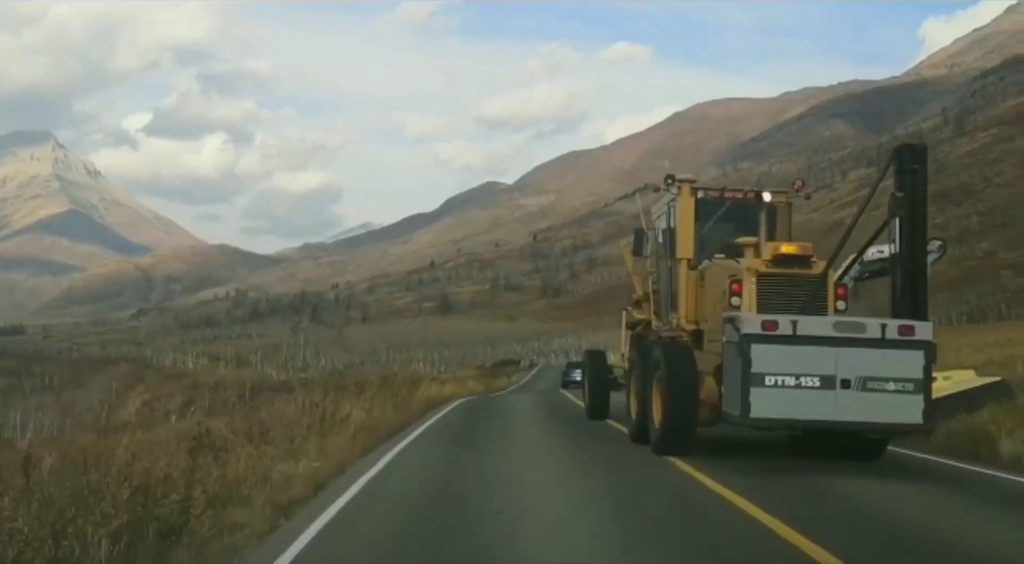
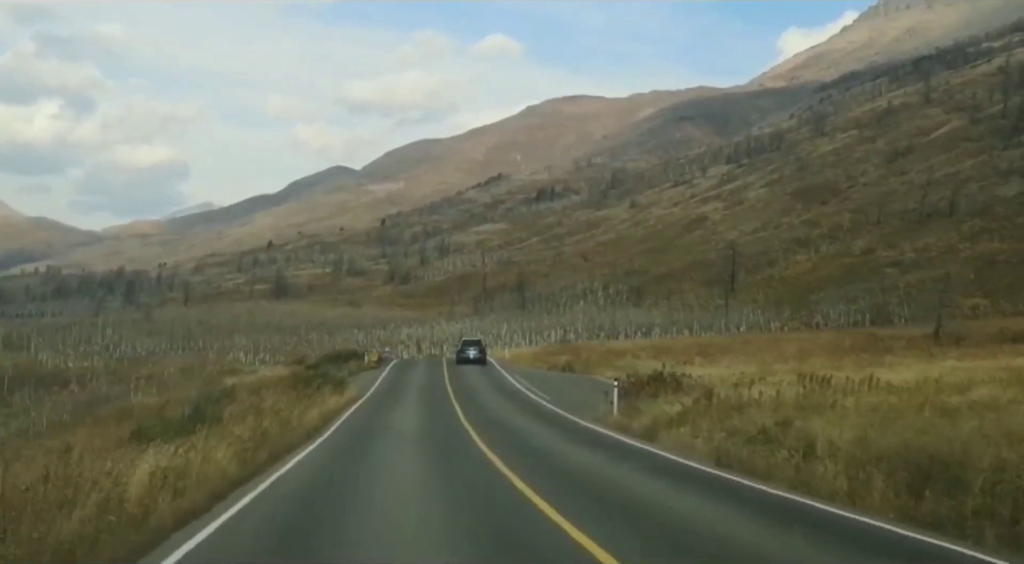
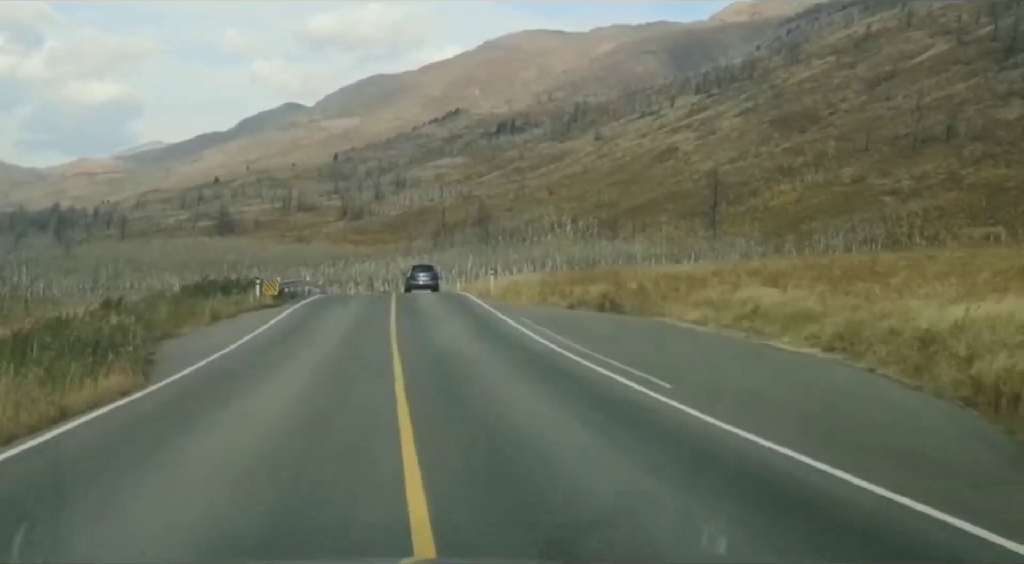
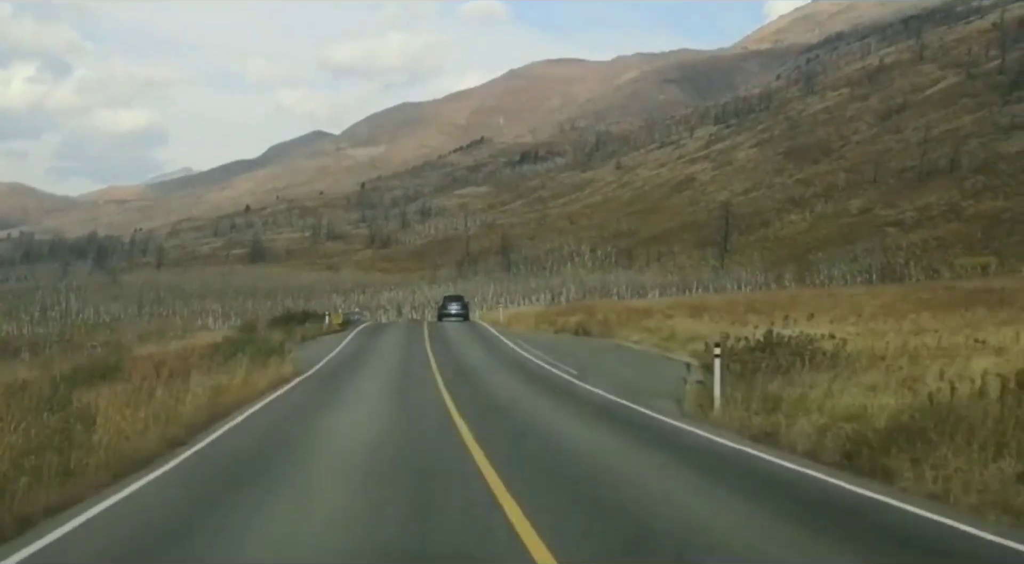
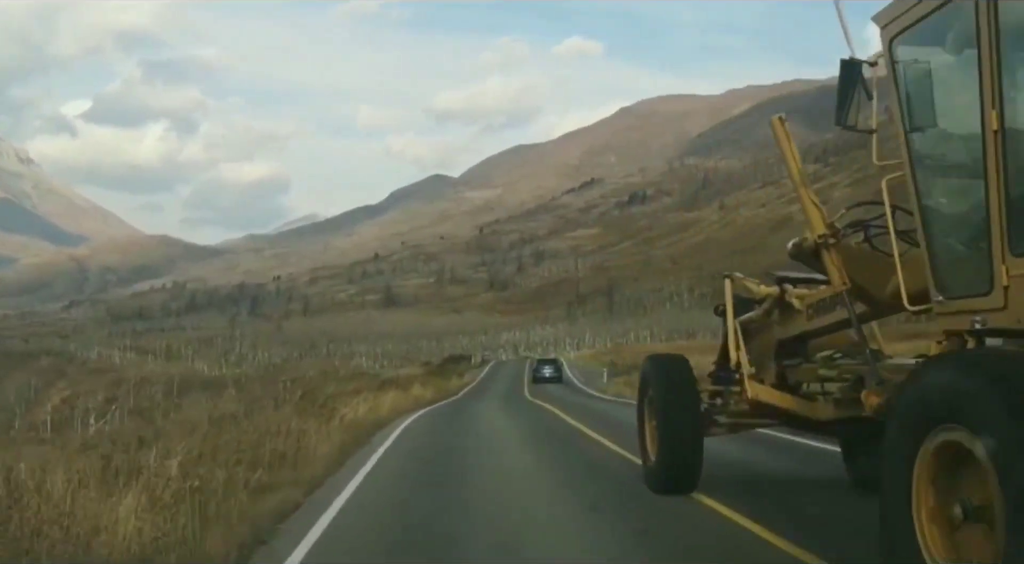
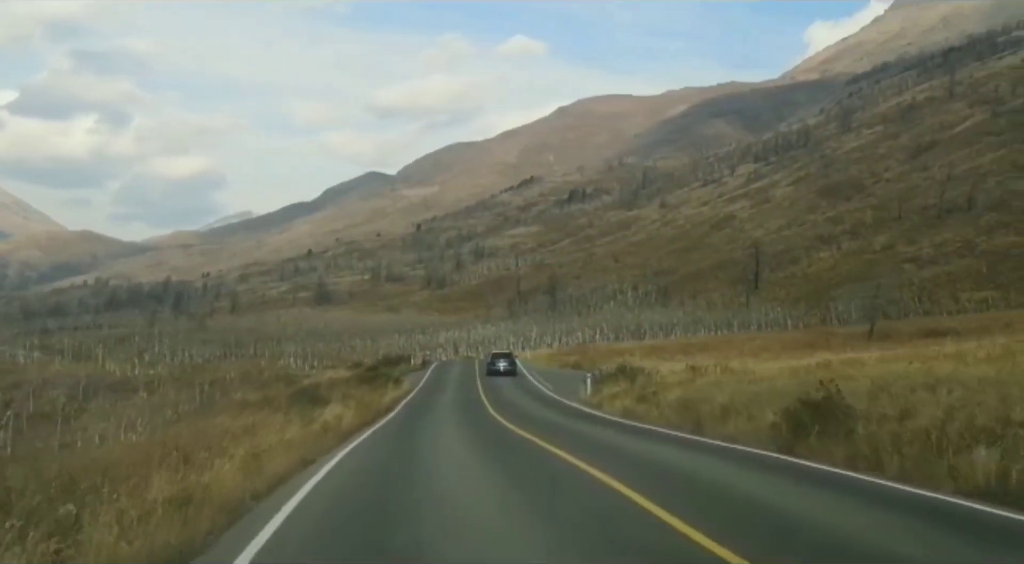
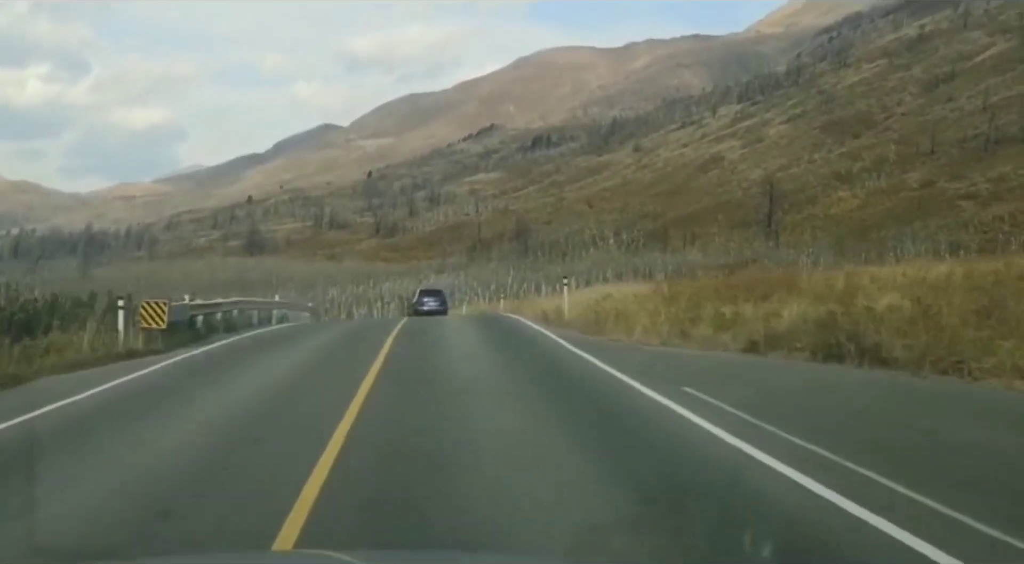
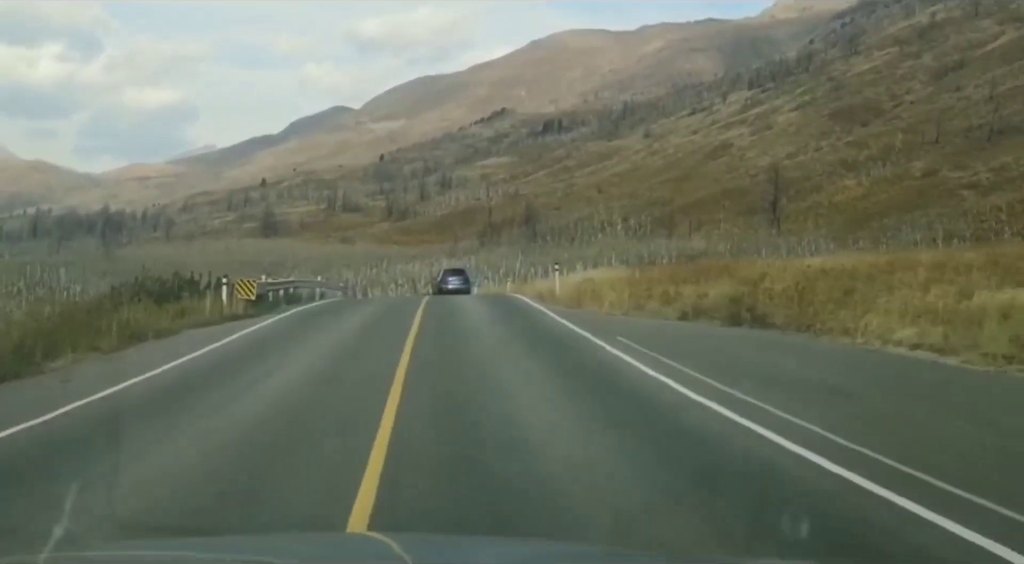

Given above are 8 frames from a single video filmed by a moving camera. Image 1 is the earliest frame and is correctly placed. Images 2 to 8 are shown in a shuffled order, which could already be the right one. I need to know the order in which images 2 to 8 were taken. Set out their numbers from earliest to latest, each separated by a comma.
5, 6, 2, 4, 3, 8, 7
